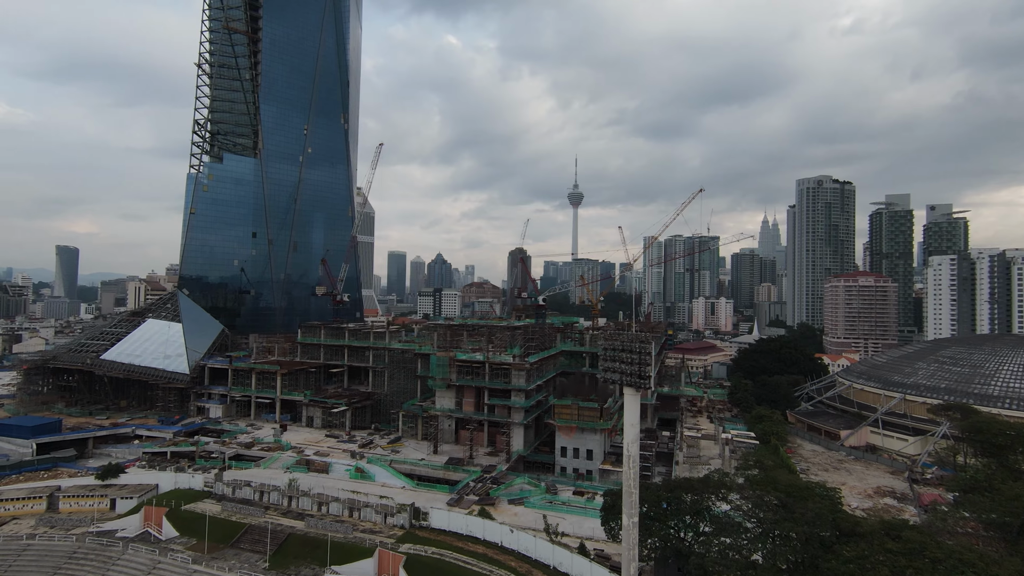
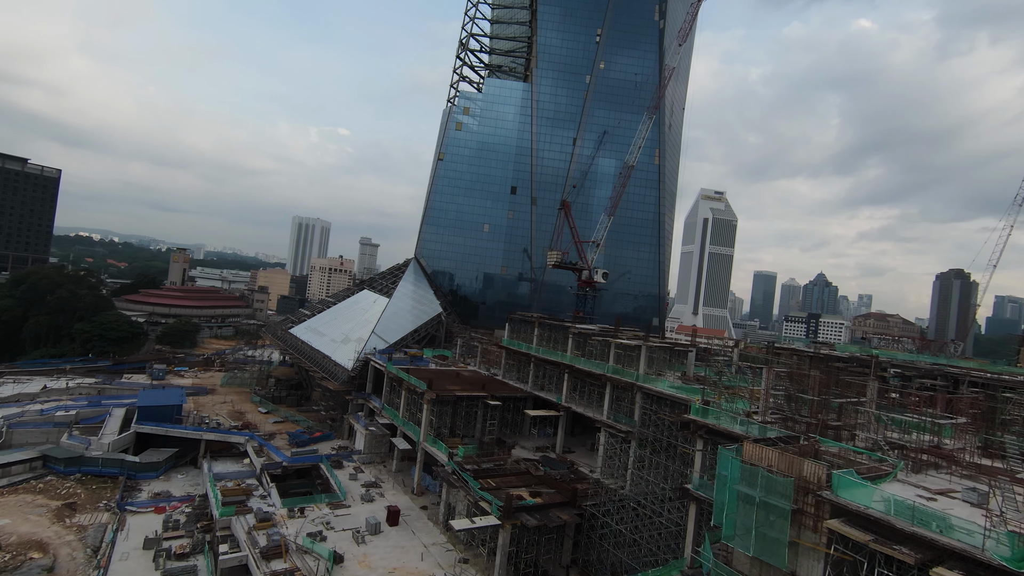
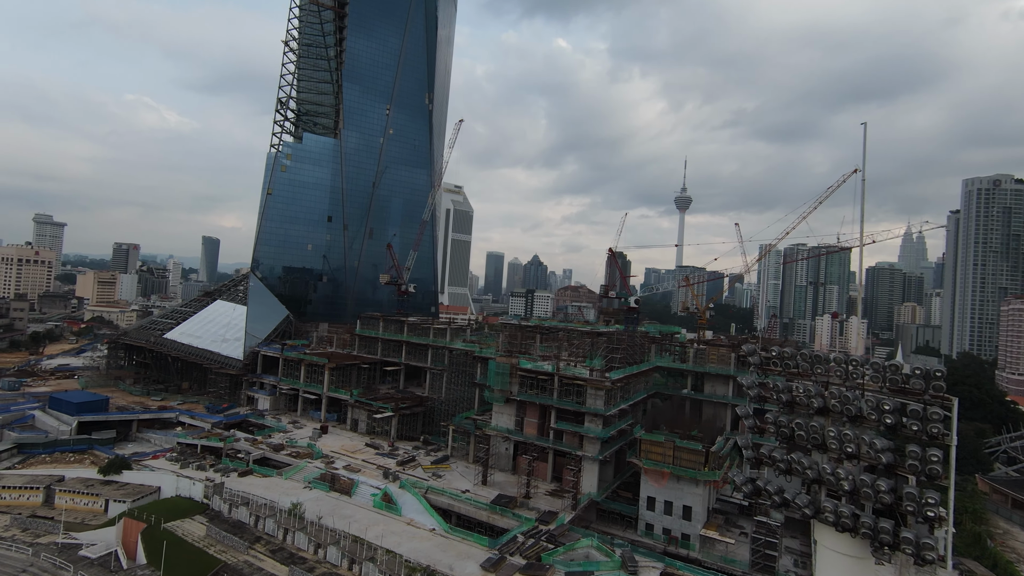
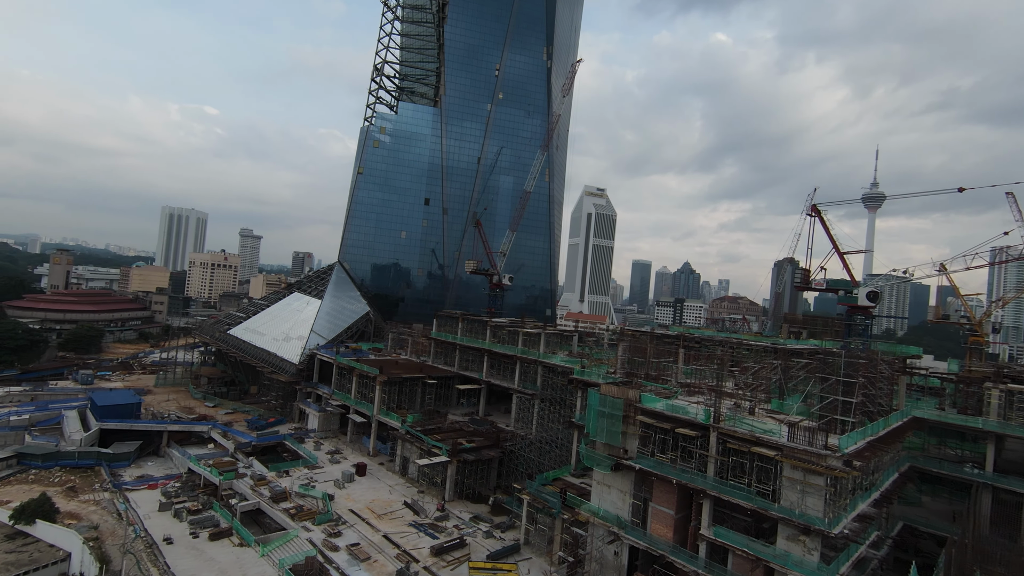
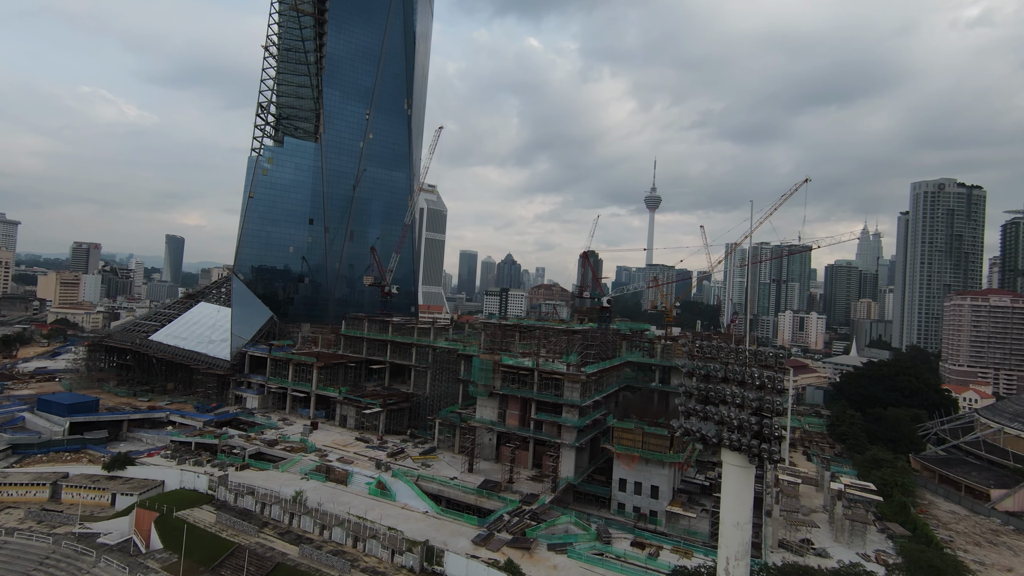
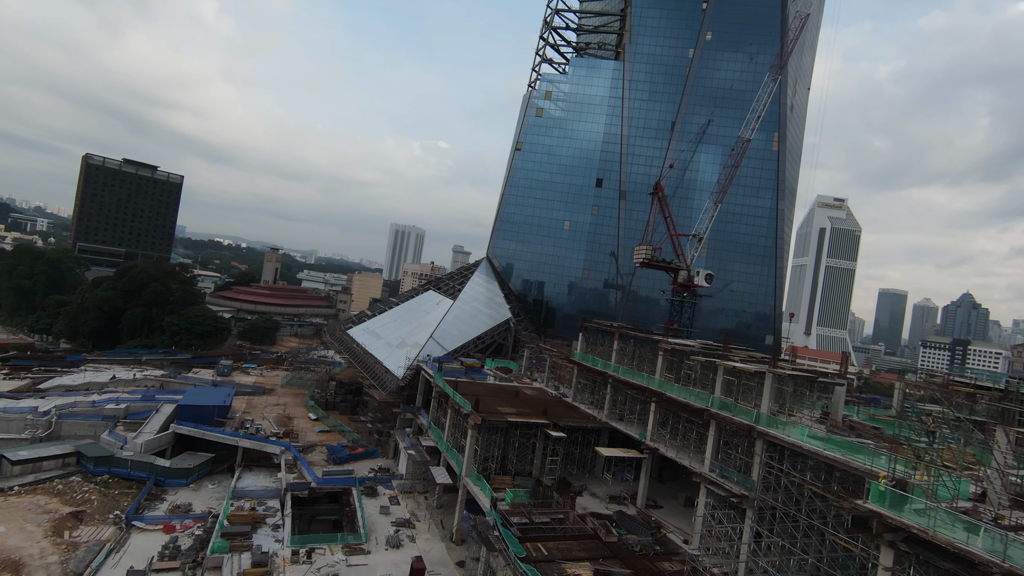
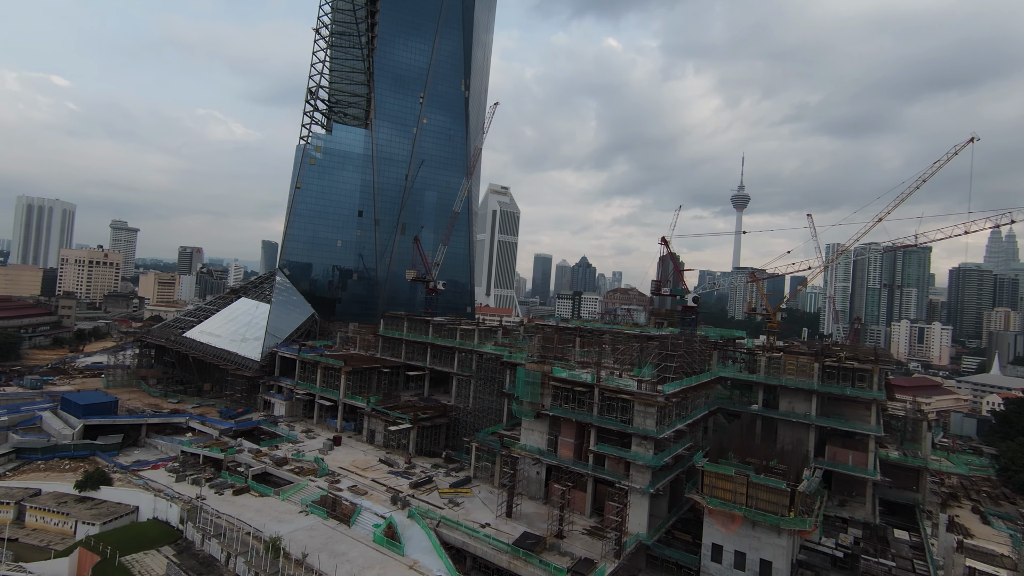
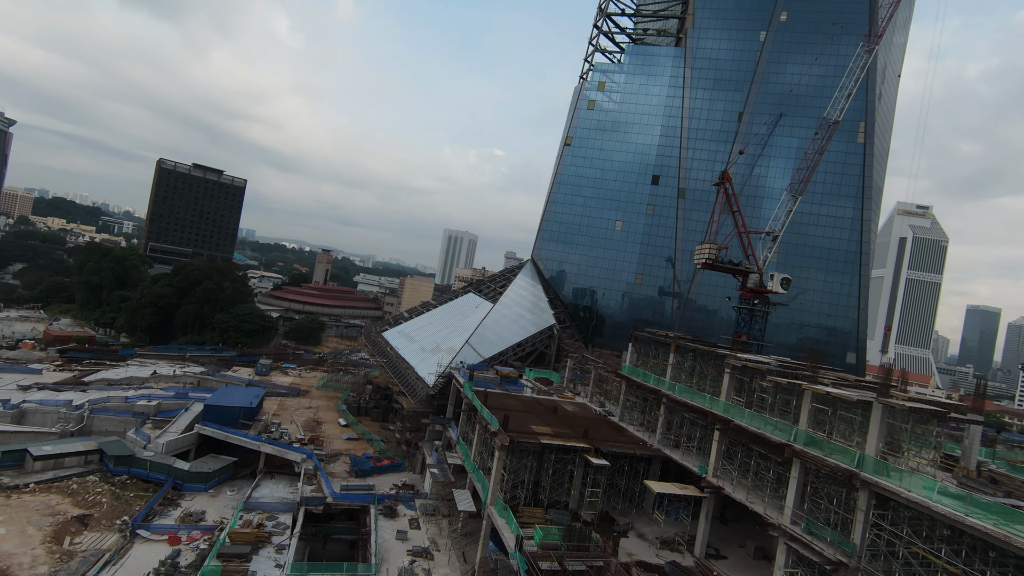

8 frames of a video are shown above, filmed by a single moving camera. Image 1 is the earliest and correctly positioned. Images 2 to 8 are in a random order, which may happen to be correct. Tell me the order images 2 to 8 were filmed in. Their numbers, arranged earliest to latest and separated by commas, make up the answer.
5, 3, 7, 4, 2, 6, 8
